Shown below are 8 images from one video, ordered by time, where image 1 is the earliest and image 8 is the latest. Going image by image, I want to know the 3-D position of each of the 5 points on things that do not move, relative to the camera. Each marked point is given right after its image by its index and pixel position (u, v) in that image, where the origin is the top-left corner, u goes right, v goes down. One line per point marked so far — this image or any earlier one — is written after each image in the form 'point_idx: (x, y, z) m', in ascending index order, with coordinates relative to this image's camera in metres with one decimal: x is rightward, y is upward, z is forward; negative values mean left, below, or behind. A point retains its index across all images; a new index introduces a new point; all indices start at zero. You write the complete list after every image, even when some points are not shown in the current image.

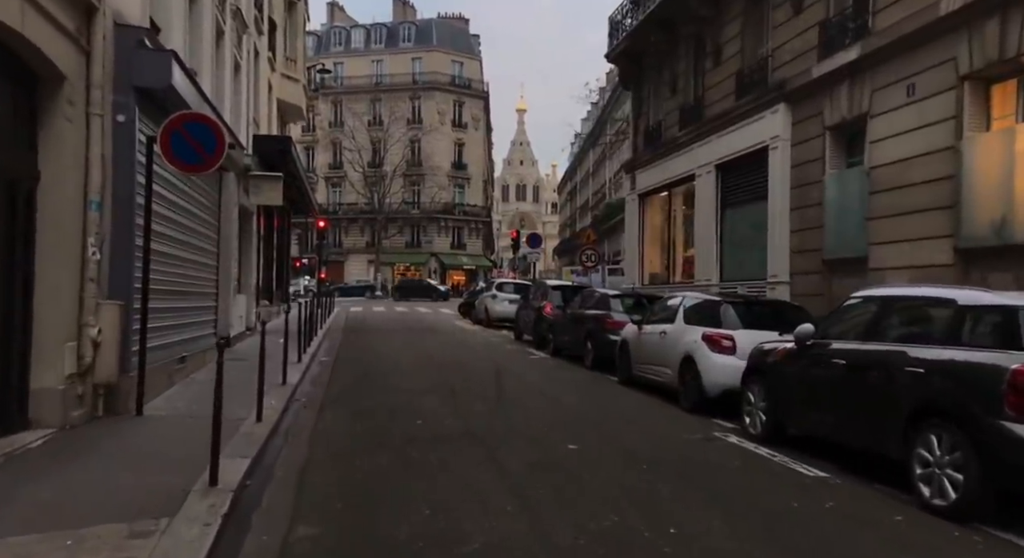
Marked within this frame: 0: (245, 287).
0: (-7.3, -0.2, +19.6) m
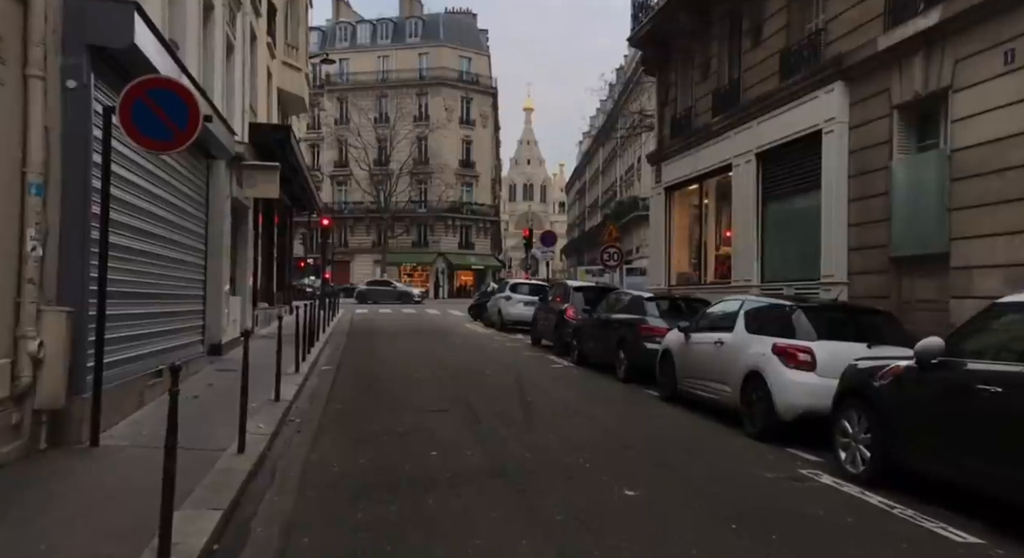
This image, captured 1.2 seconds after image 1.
0: (-6.8, -0.2, +18.1) m
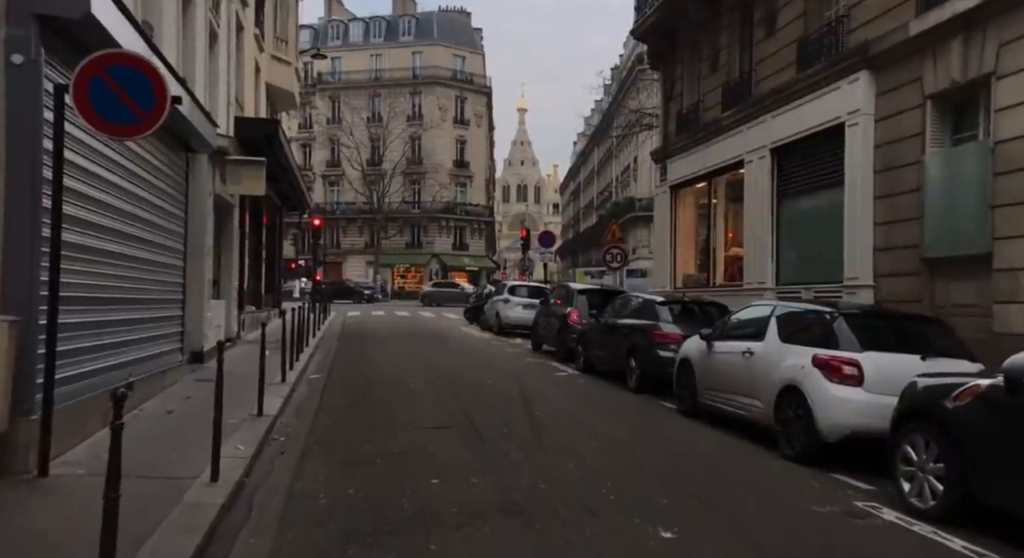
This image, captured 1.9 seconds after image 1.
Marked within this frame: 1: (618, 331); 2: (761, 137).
0: (-6.8, -0.3, +17.1) m
1: (+1.9, -1.0, +13.0) m
2: (+5.4, +3.1, +15.6) m
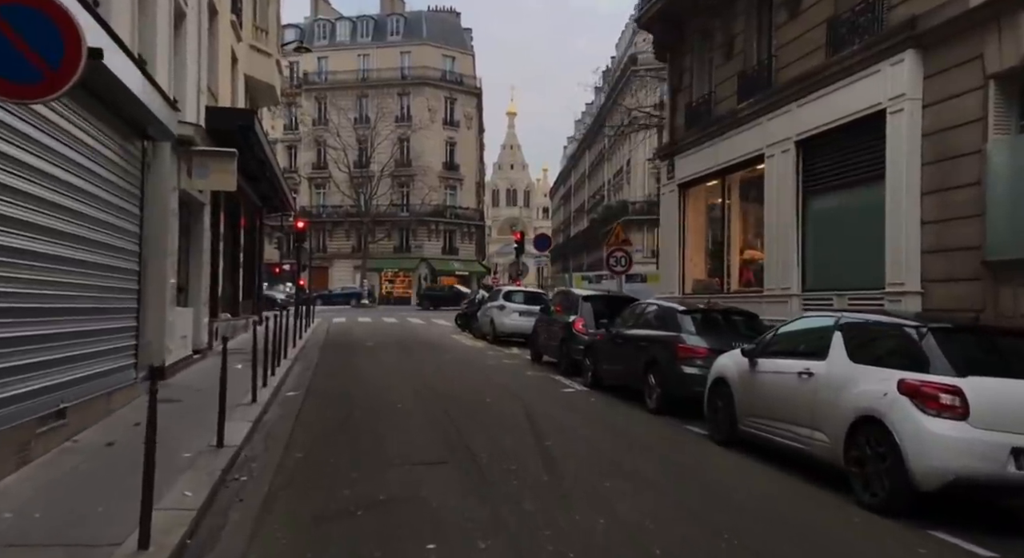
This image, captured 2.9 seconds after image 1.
0: (-6.8, -0.4, +15.5) m
1: (+1.9, -1.0, +11.5) m
2: (+5.4, +2.9, +14.2) m
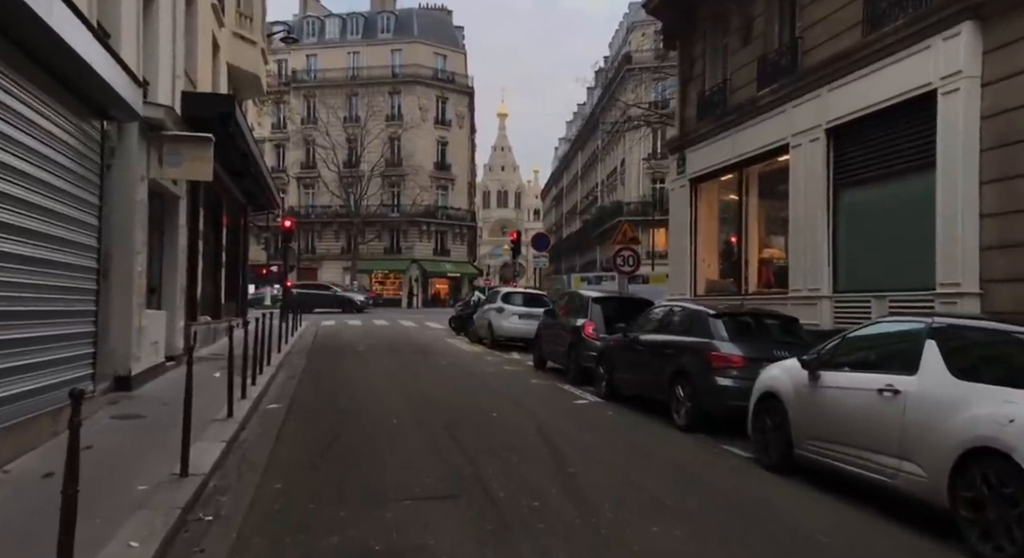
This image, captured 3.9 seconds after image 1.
0: (-6.8, -0.4, +14.2) m
1: (+2.1, -1.0, +10.3) m
2: (+5.5, +2.9, +13.1) m
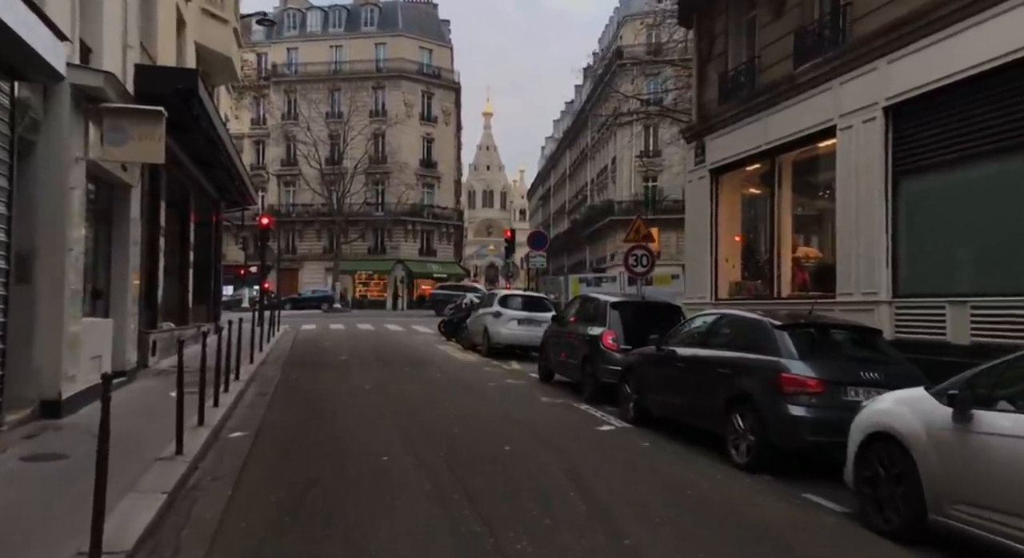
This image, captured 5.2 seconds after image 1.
0: (-6.7, -0.4, +12.2) m
1: (+2.3, -1.1, +8.5) m
2: (+5.6, +2.9, +11.3) m
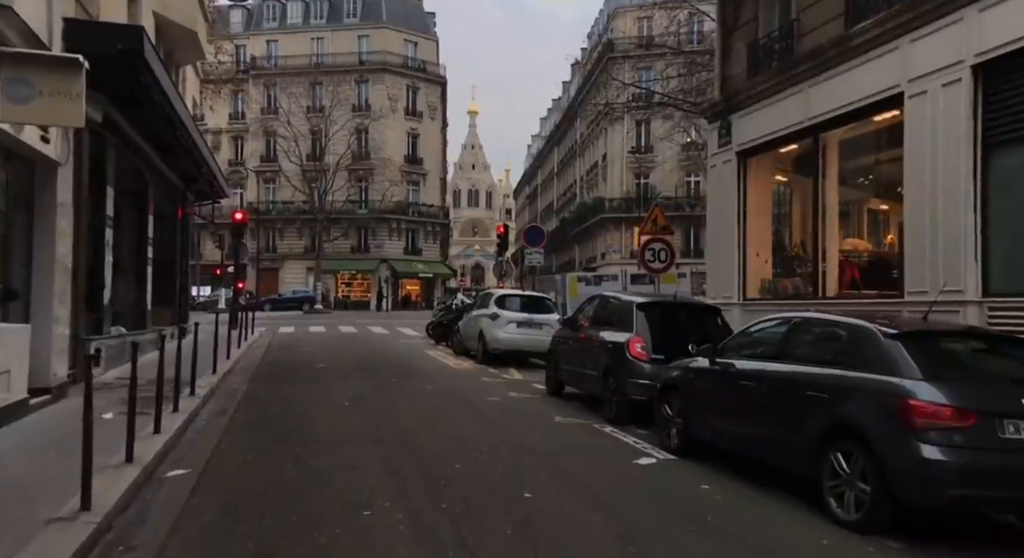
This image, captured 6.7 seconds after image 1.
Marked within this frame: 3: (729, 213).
0: (-6.5, -0.4, +10.0) m
1: (+2.4, -1.0, +6.5) m
2: (+5.7, +3.0, +9.4) m
3: (+4.4, +1.4, +15.1) m
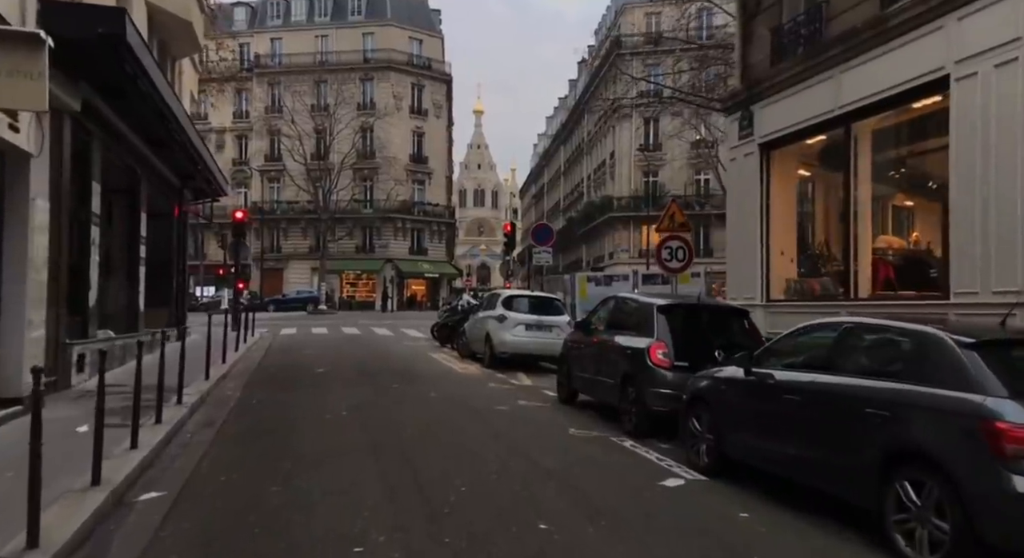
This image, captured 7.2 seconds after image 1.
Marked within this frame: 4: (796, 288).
0: (-6.4, -0.4, +9.3) m
1: (+2.5, -1.0, +5.7) m
2: (+5.9, +3.0, +8.6) m
3: (+4.5, +1.4, +14.2) m
4: (+5.1, -0.1, +13.2) m
